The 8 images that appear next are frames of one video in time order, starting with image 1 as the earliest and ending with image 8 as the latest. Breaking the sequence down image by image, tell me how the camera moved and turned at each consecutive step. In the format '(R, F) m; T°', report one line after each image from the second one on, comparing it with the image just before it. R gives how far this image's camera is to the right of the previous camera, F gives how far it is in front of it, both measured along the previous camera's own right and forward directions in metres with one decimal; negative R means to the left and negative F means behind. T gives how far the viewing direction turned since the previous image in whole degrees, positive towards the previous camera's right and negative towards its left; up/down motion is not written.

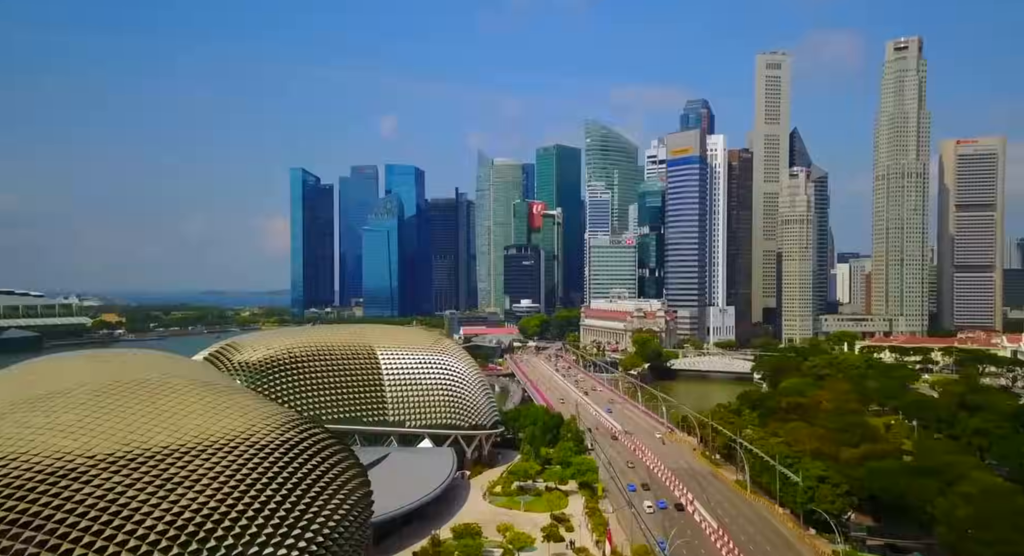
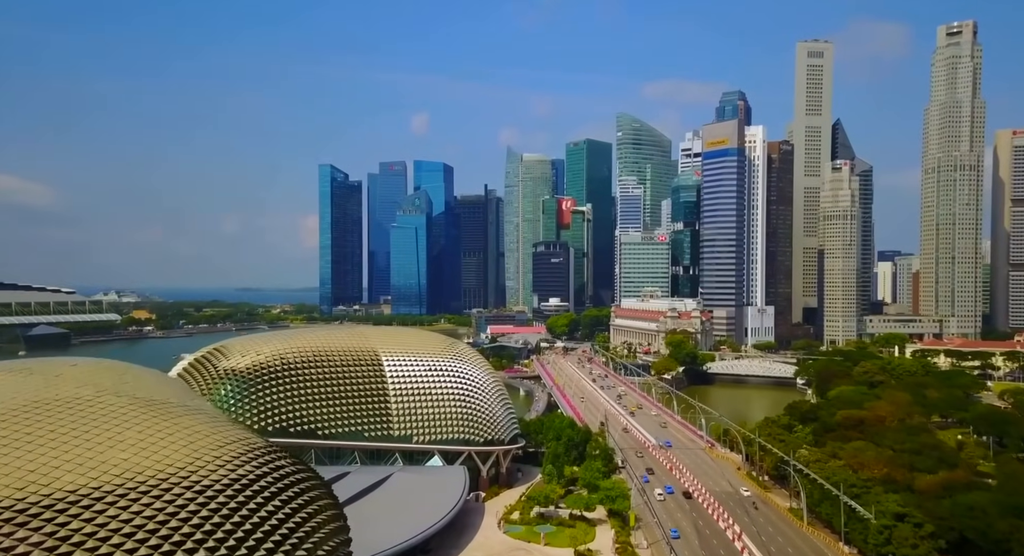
(+0.3, +3.4) m; -2°
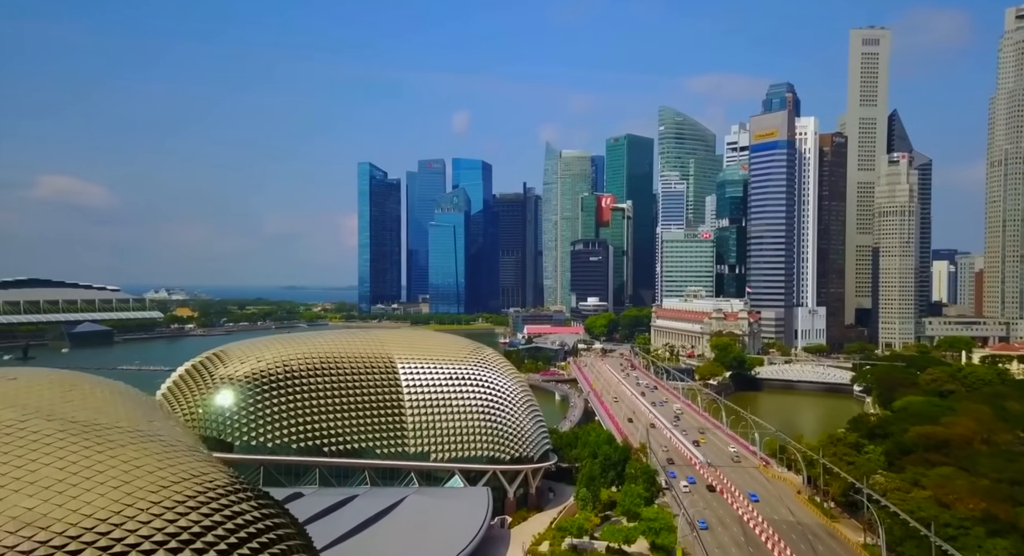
(+0.3, +2.9) m; -3°
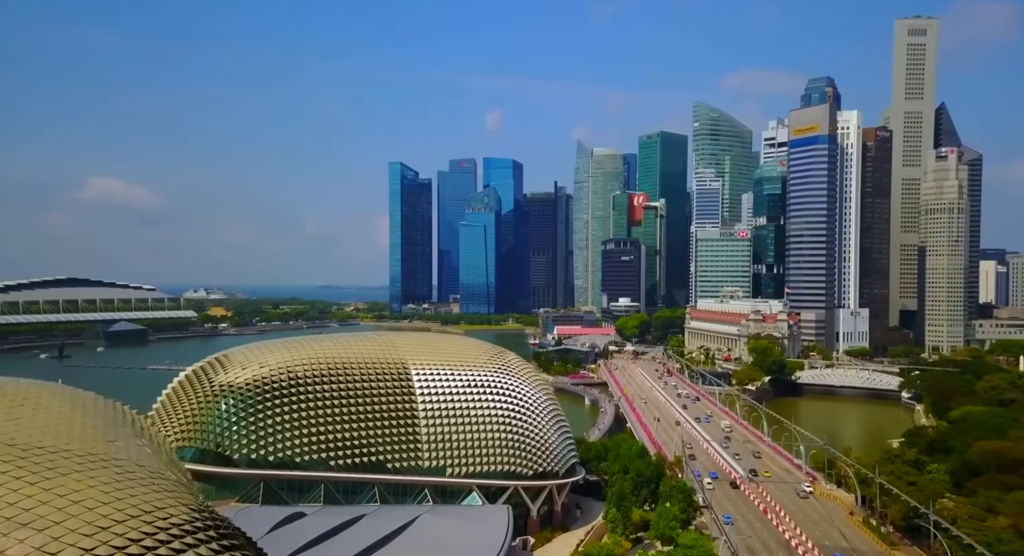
(+0.2, +1.9) m; -3°
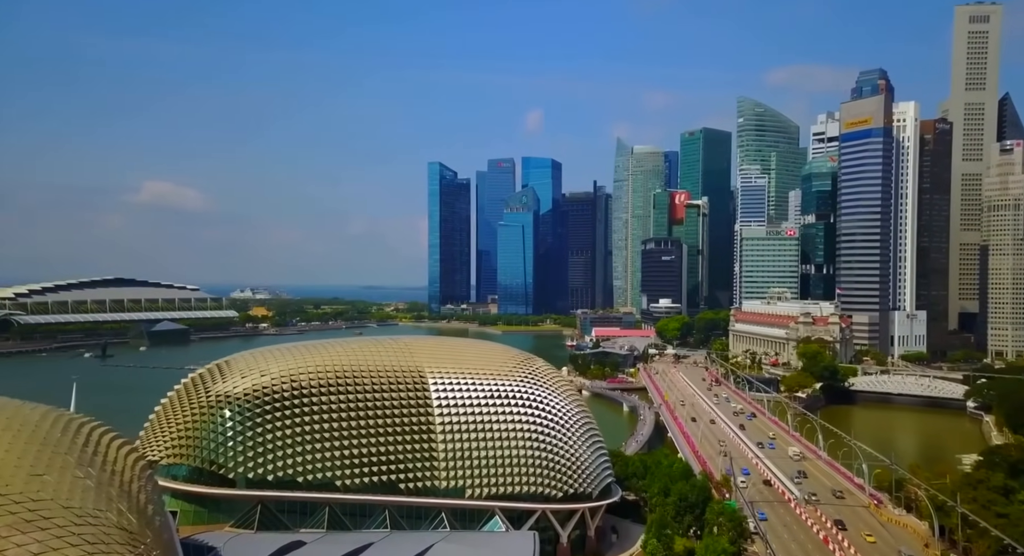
(+0.3, +2.2) m; -3°
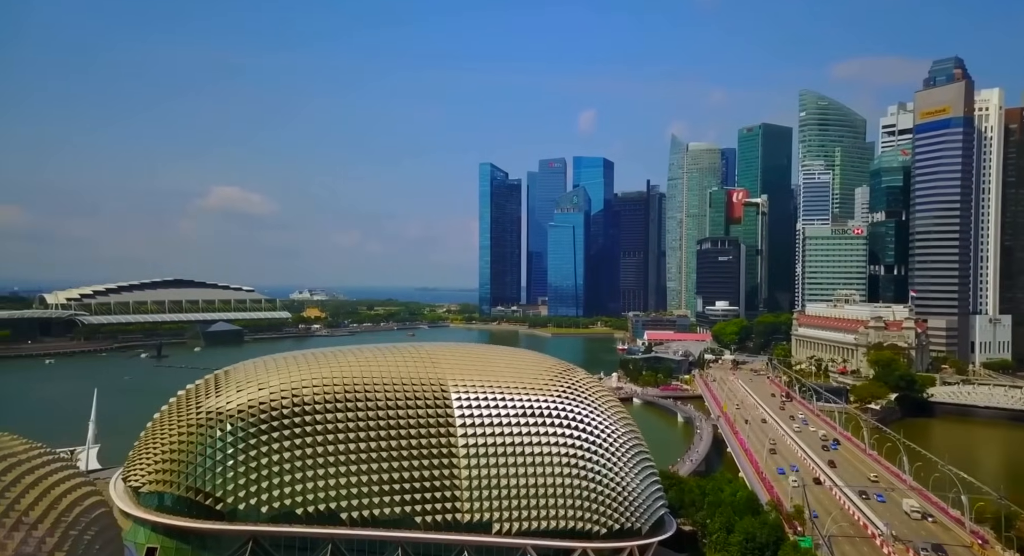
(+0.4, +2.8) m; -4°
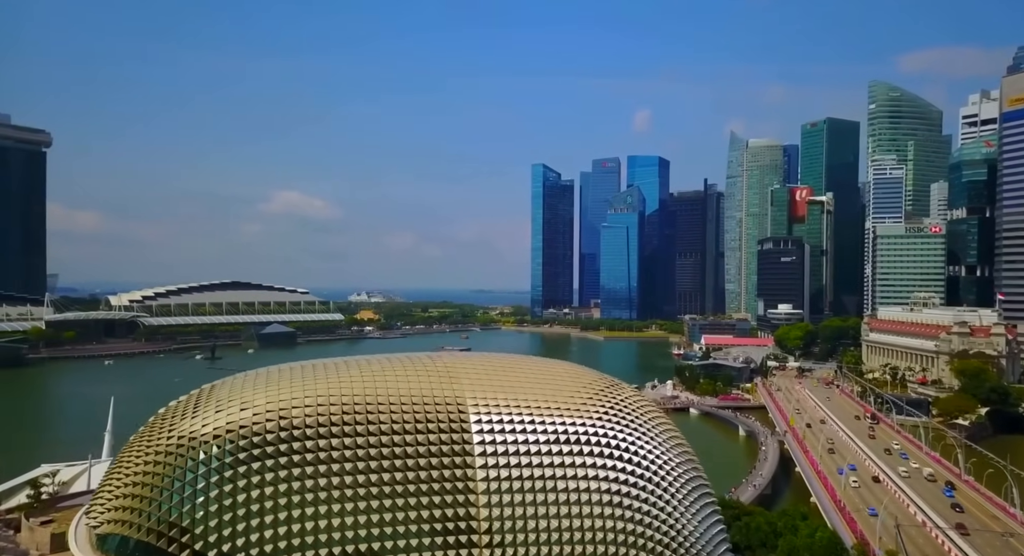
(+0.5, +2.9) m; -4°
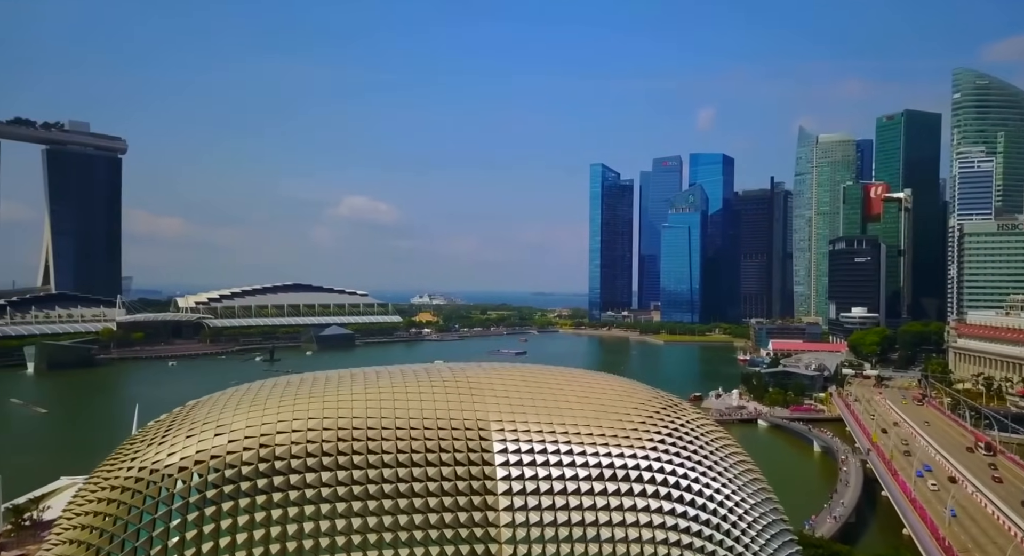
(+0.5, +2.7) m; -5°
